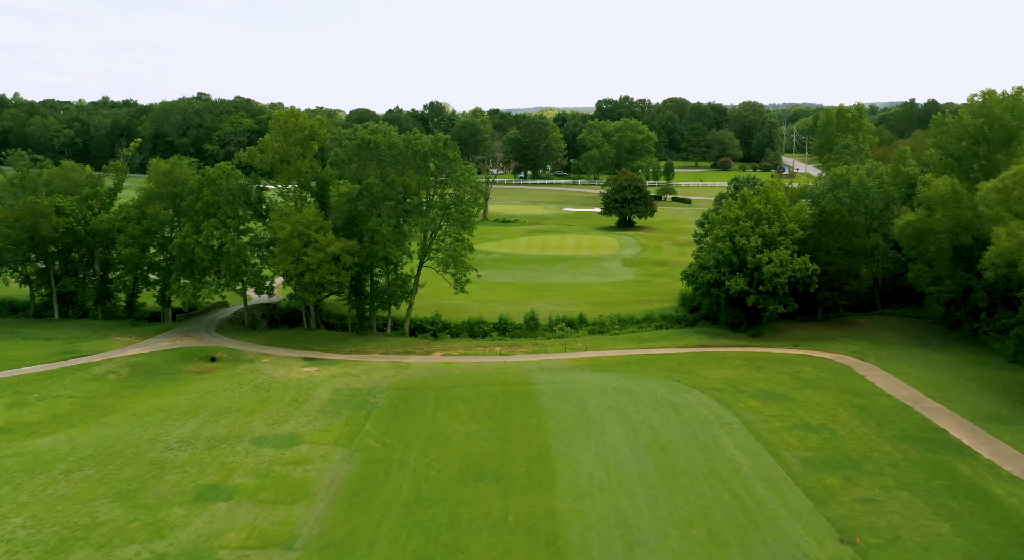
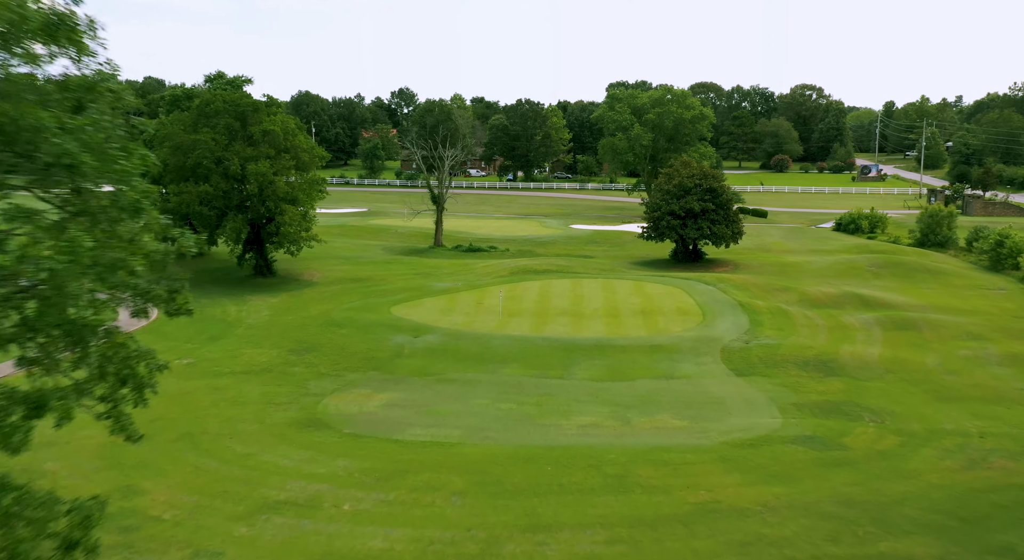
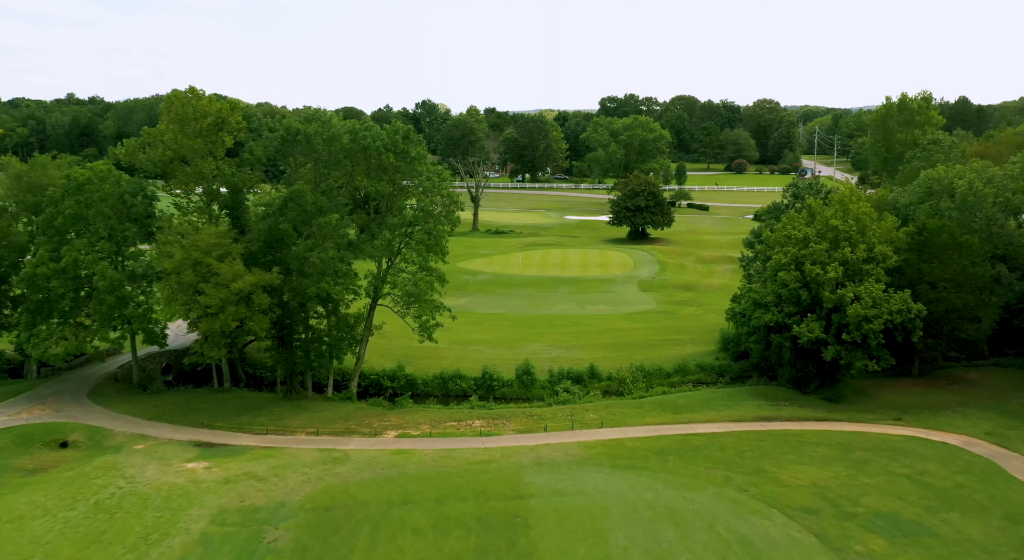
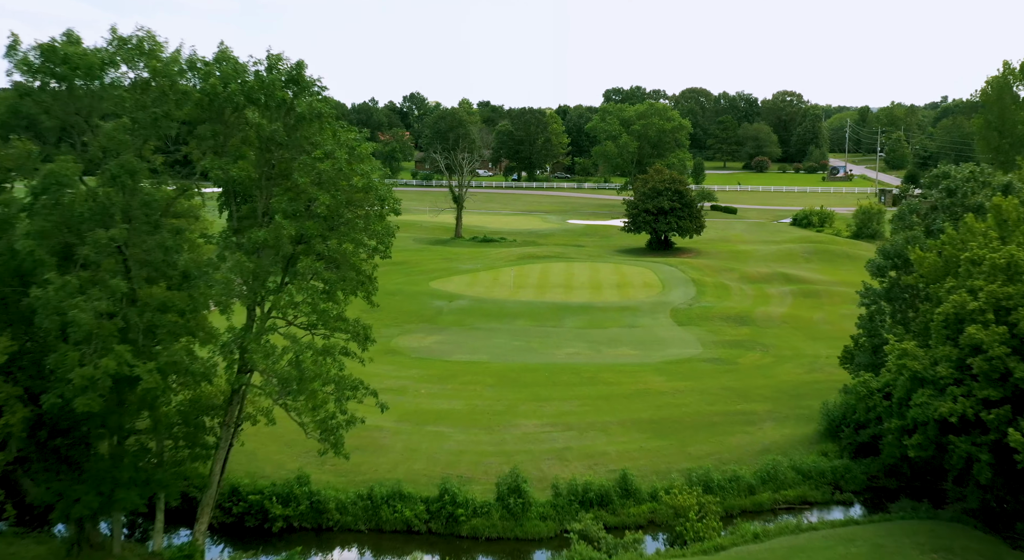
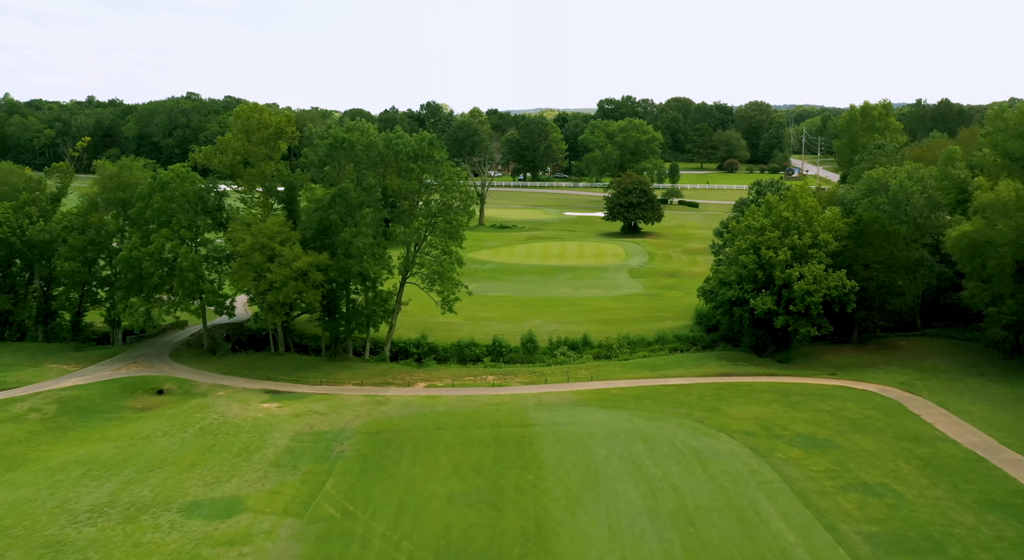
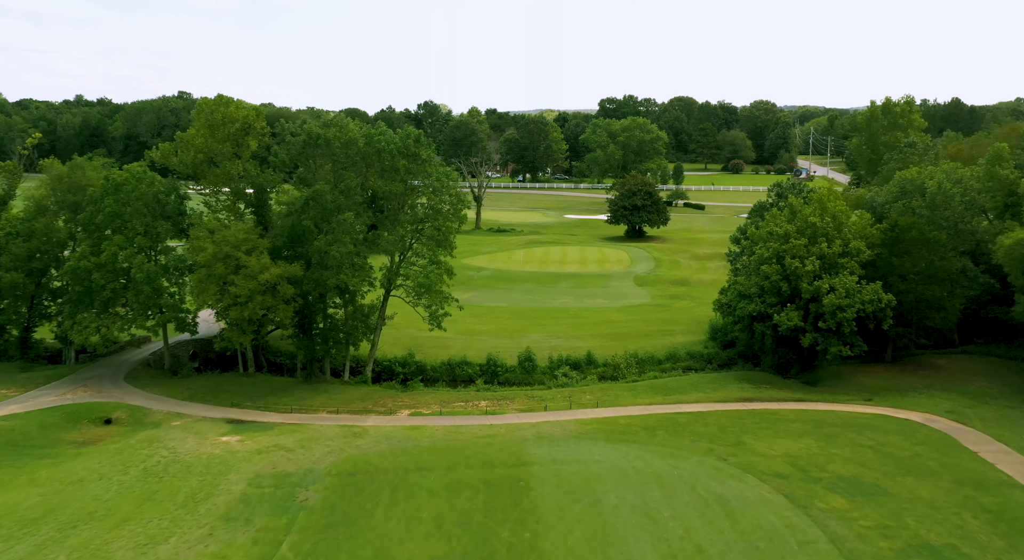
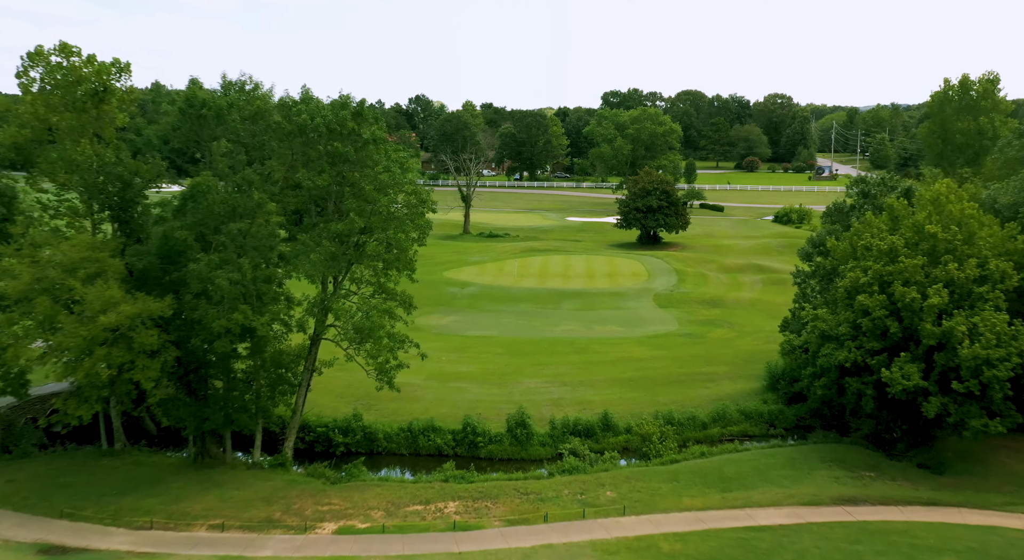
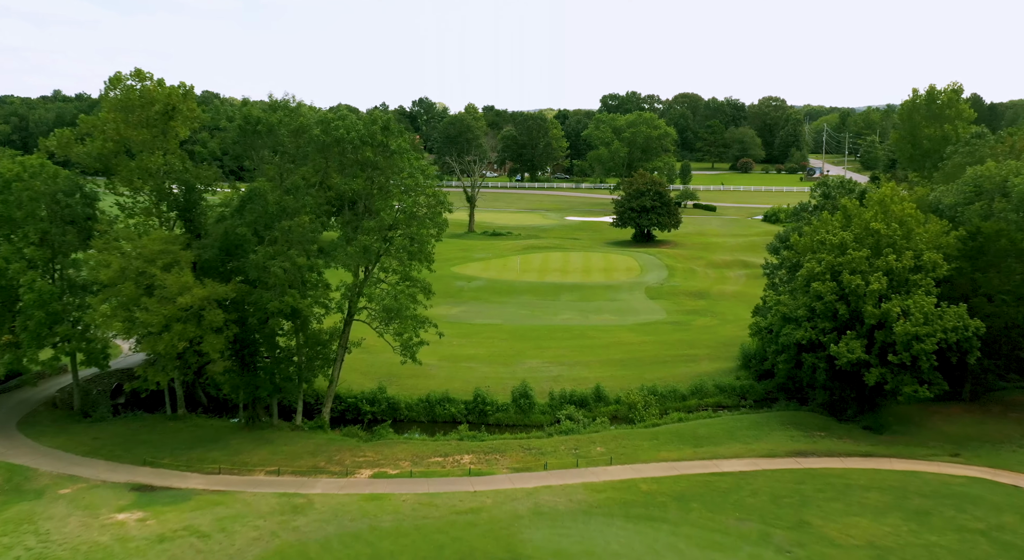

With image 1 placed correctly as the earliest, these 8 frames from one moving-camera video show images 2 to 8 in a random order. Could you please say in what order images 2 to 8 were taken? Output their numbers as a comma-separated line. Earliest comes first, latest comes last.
5, 6, 3, 8, 7, 4, 2
